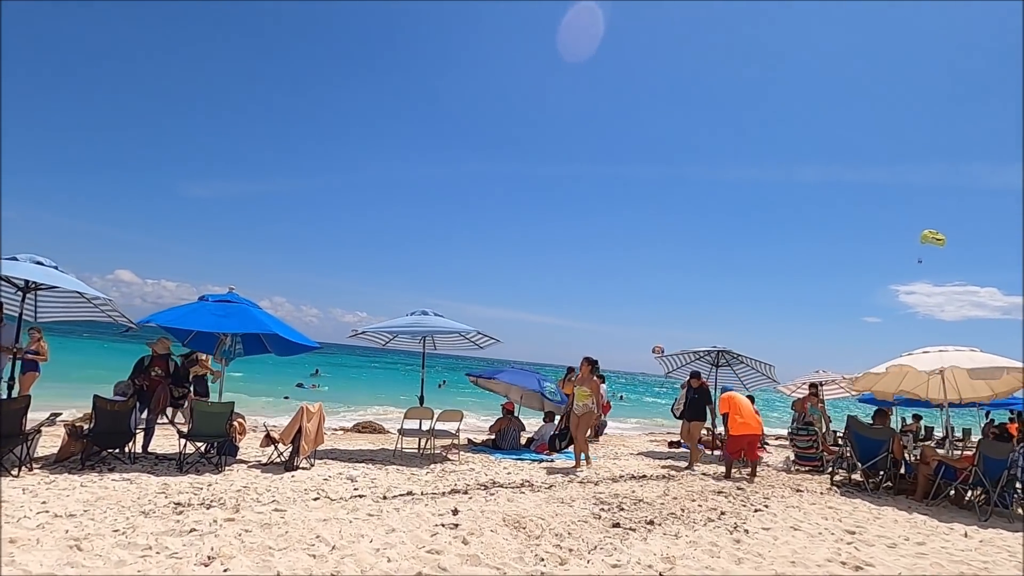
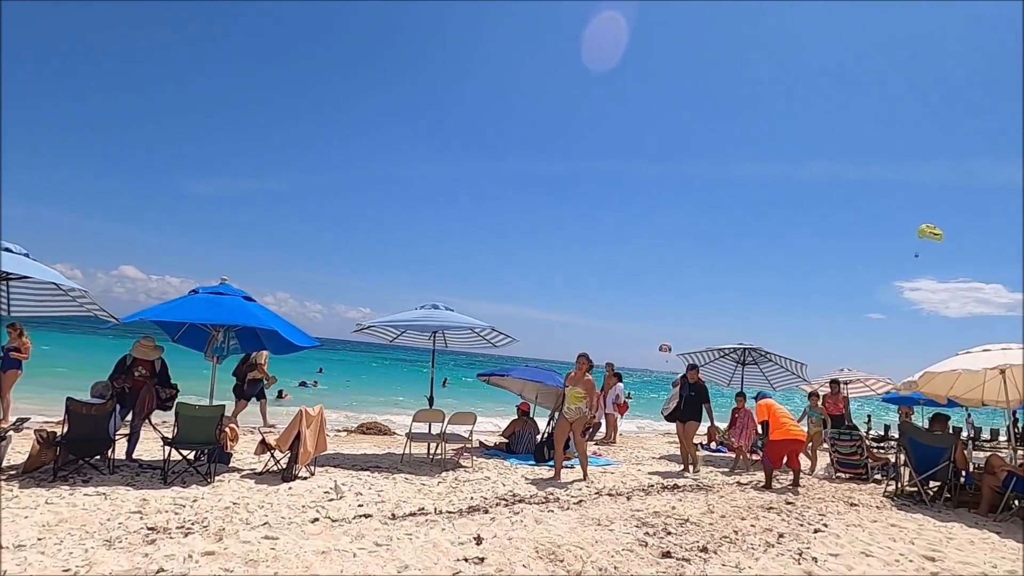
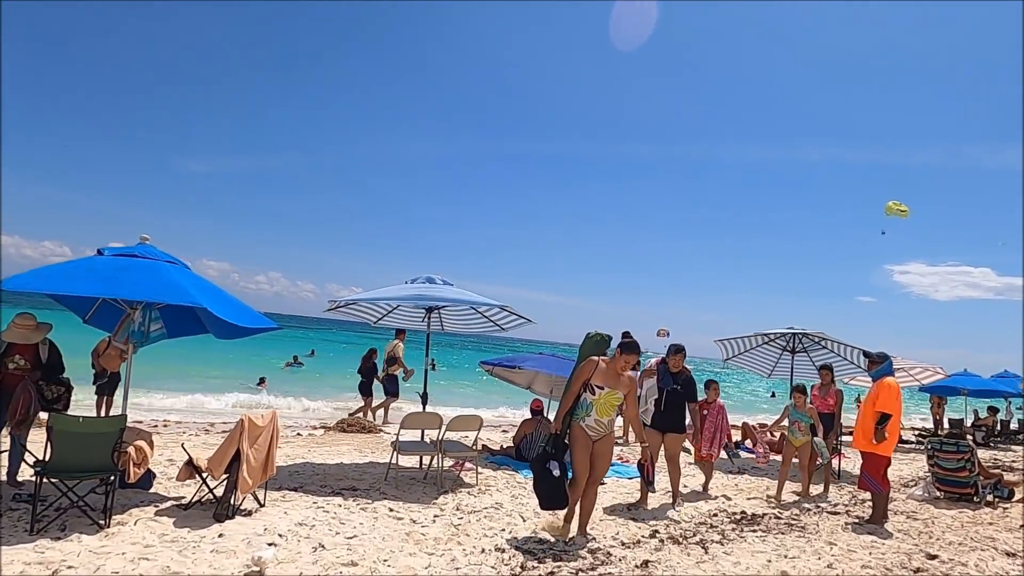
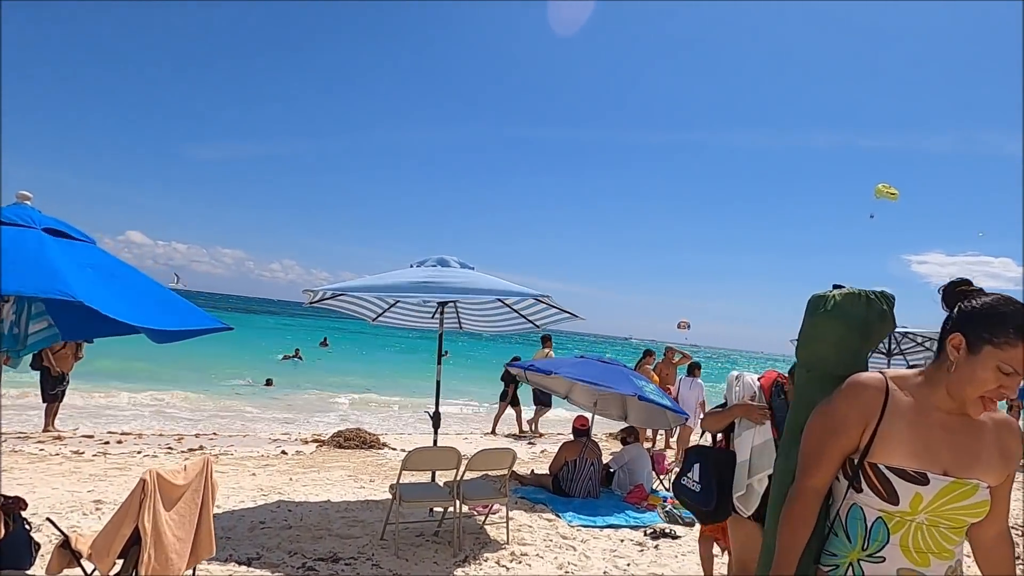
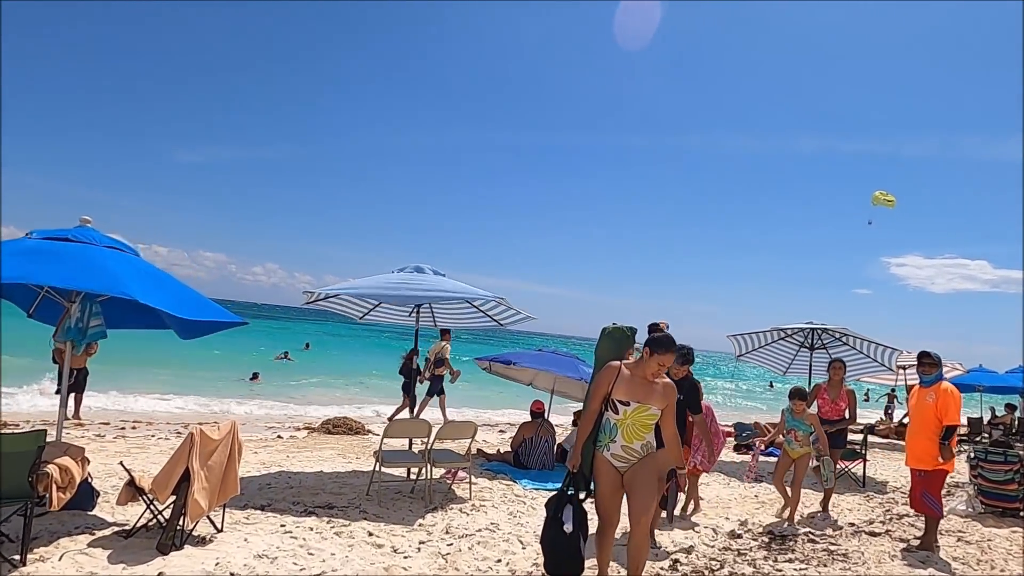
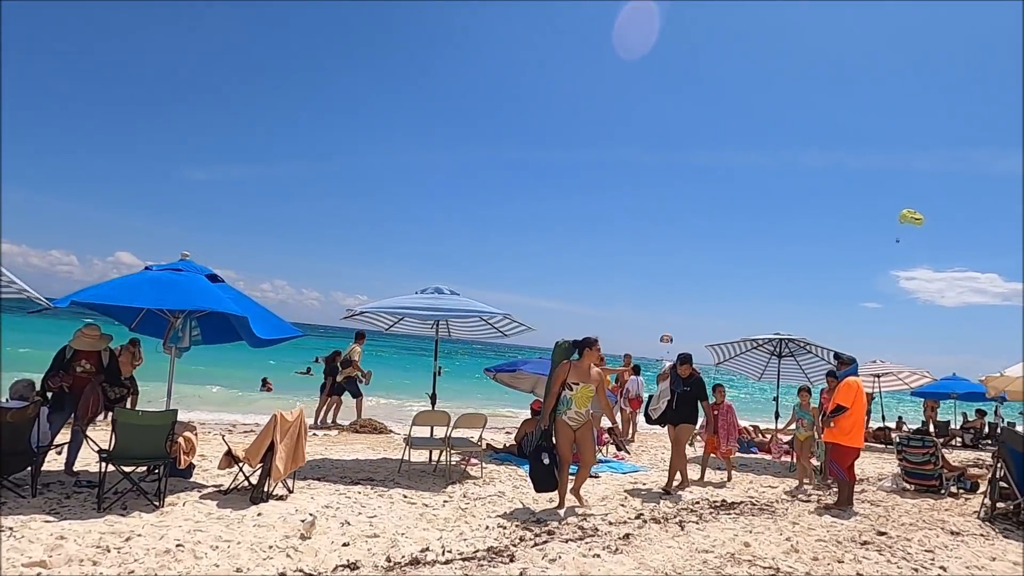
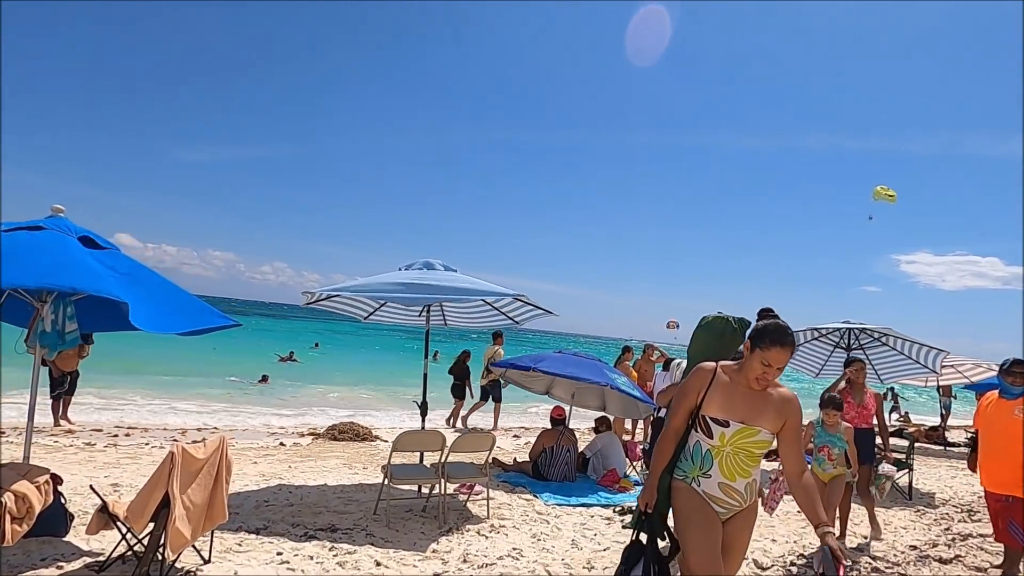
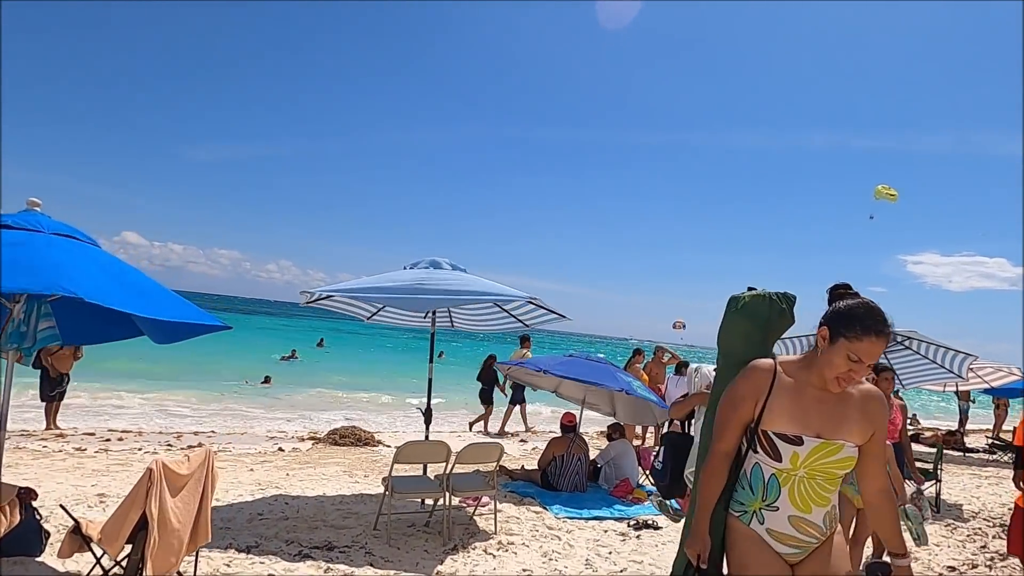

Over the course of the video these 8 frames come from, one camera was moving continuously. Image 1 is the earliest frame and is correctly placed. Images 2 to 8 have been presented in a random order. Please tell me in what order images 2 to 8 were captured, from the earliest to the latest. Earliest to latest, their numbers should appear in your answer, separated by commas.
2, 6, 3, 5, 7, 8, 4
